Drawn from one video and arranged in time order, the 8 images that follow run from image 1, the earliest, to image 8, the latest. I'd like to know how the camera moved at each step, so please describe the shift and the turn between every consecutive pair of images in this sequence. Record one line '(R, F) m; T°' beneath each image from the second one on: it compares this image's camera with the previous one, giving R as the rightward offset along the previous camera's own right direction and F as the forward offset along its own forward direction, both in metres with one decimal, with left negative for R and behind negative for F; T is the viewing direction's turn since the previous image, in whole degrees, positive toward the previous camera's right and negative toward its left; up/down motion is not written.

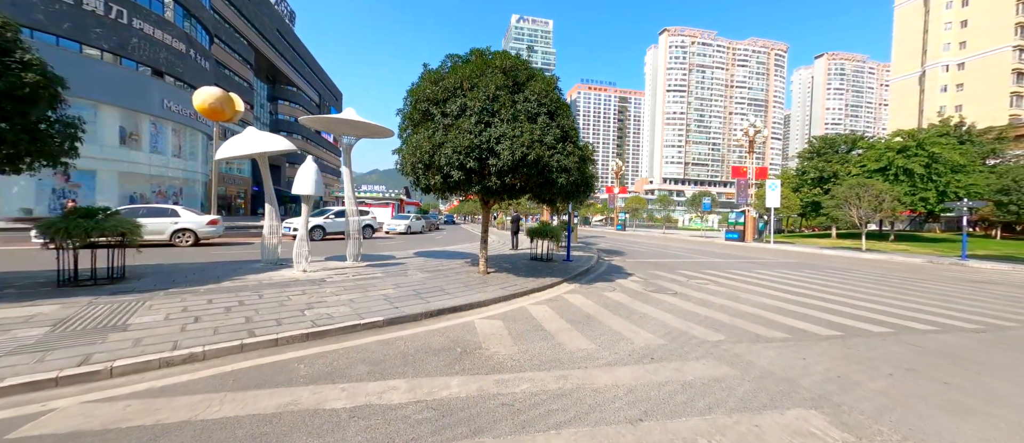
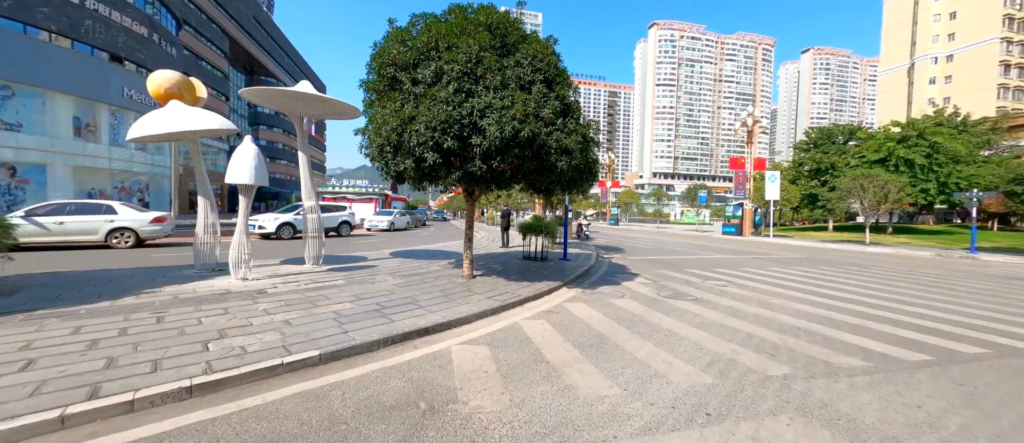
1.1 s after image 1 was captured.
(0.0, +1.5) m; +2°
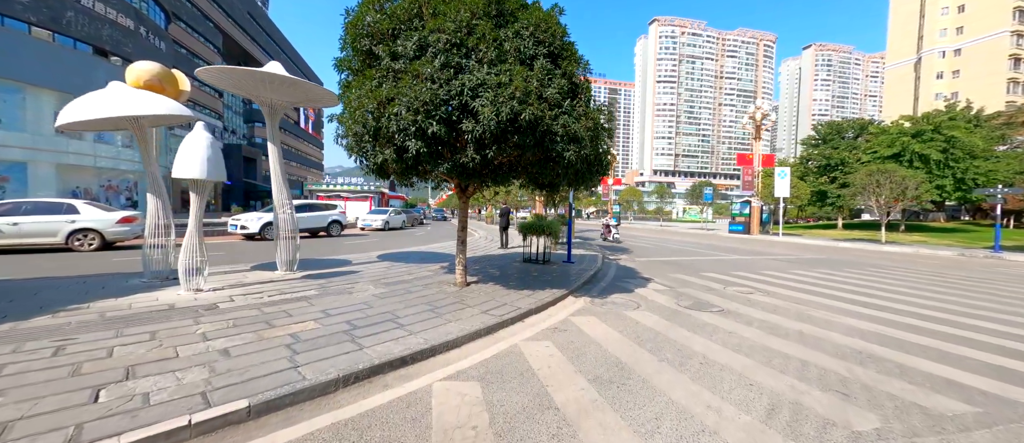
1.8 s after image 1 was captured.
(0.0, +1.0) m; 0°
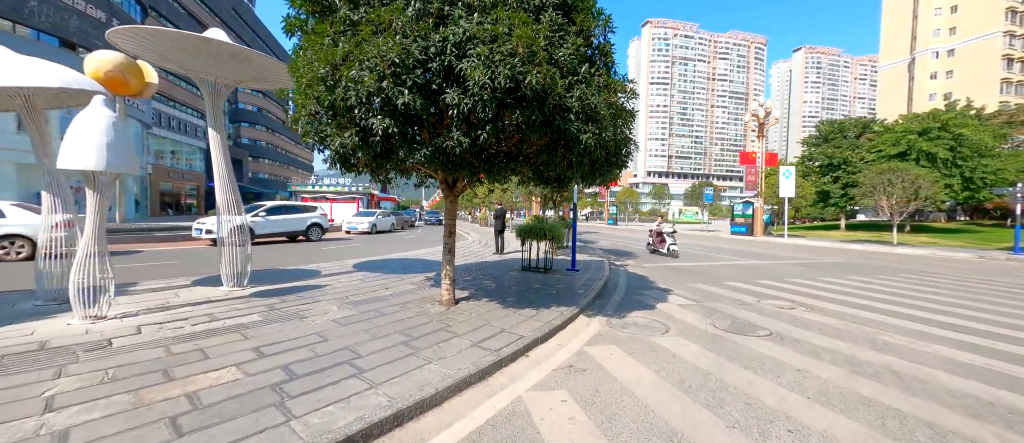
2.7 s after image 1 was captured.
(-0.1, +1.3) m; +1°
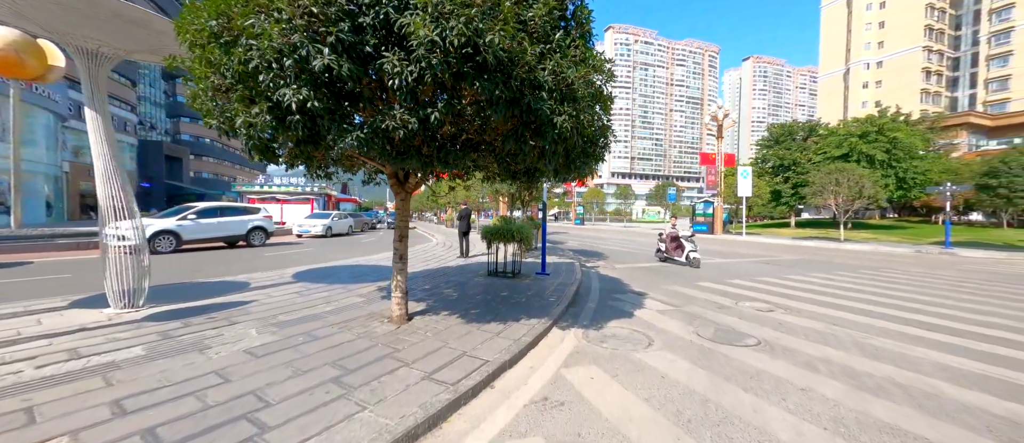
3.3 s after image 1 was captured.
(+0.1, +0.8) m; +5°
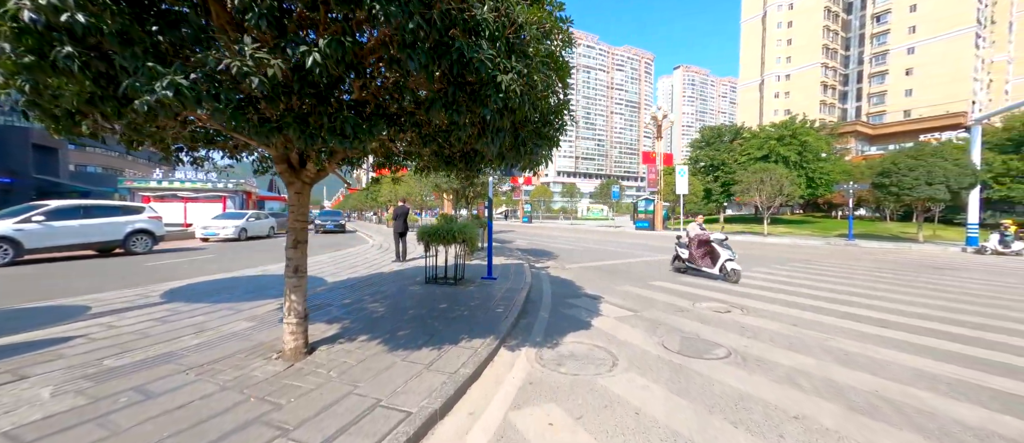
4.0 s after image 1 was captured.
(+0.1, +0.9) m; +8°
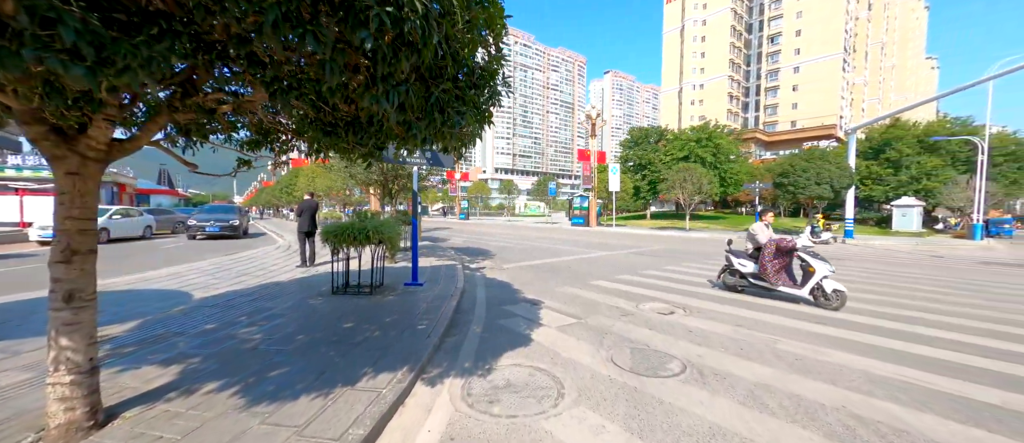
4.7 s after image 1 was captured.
(+0.2, +0.9) m; +10°
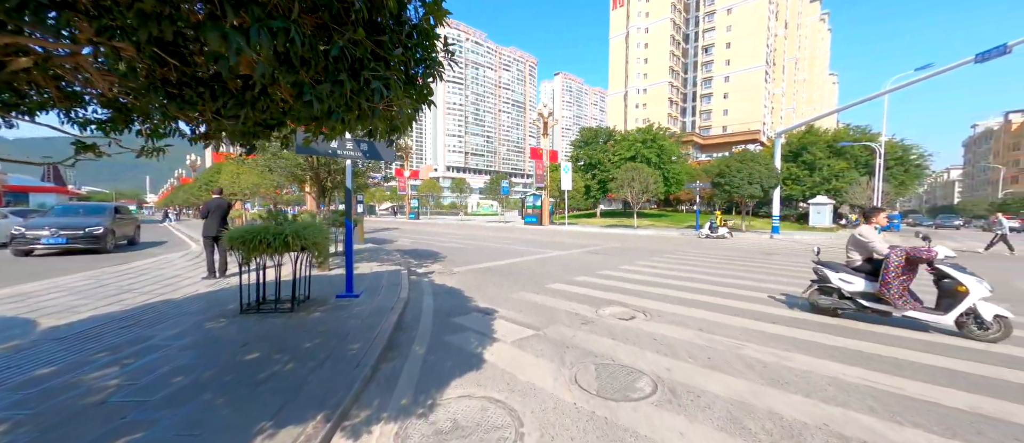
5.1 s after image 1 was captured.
(+0.1, +0.6) m; +8°
